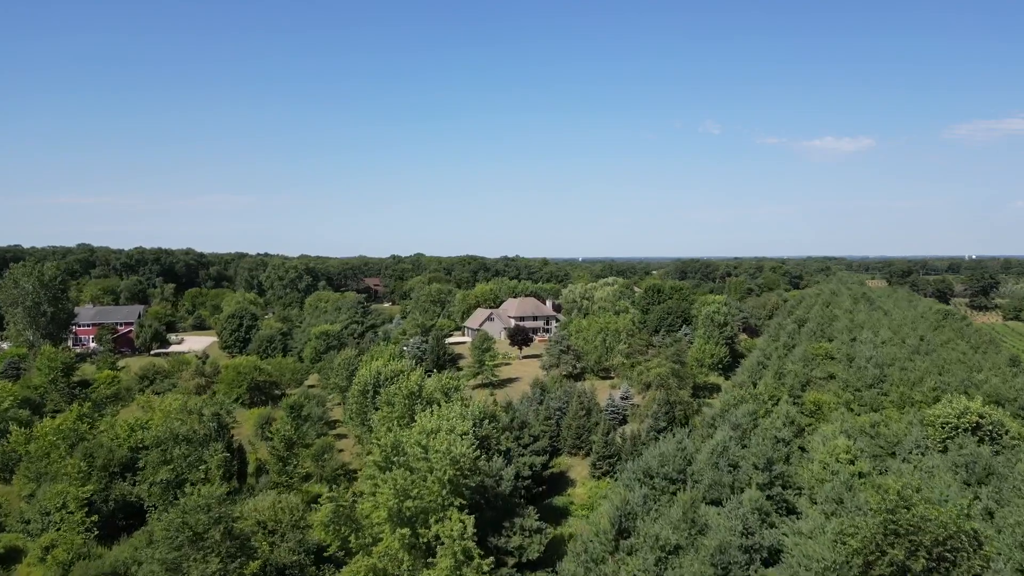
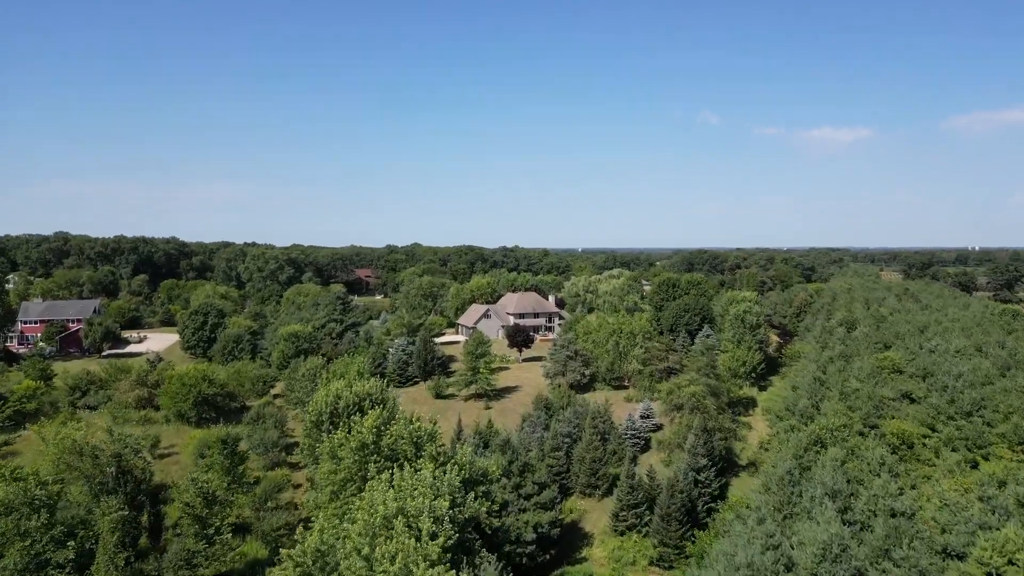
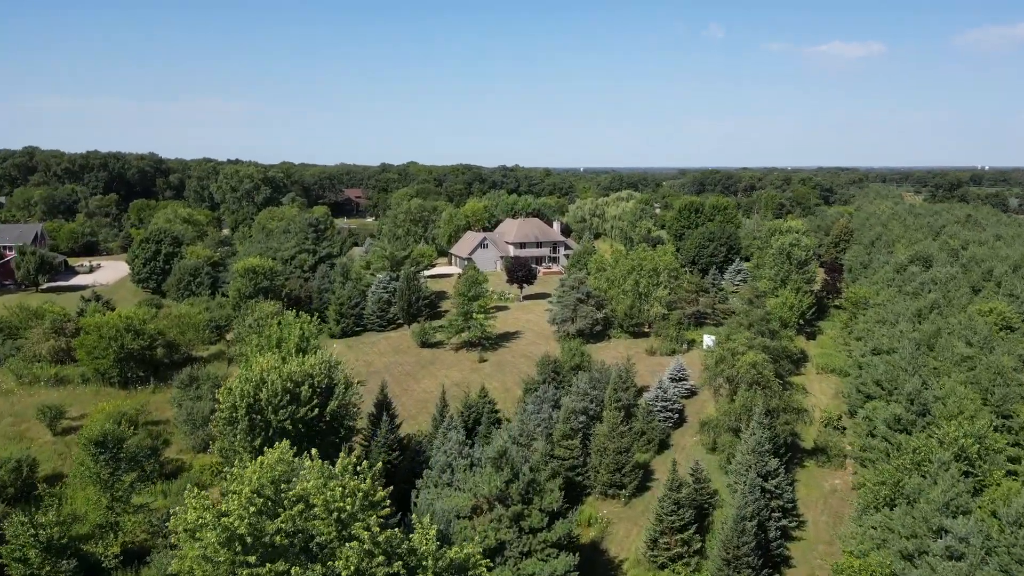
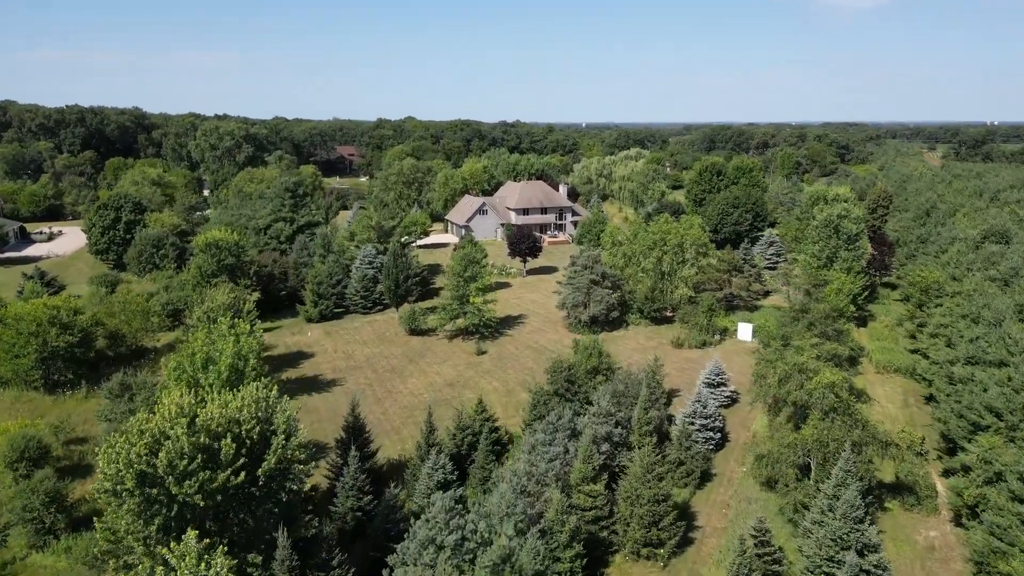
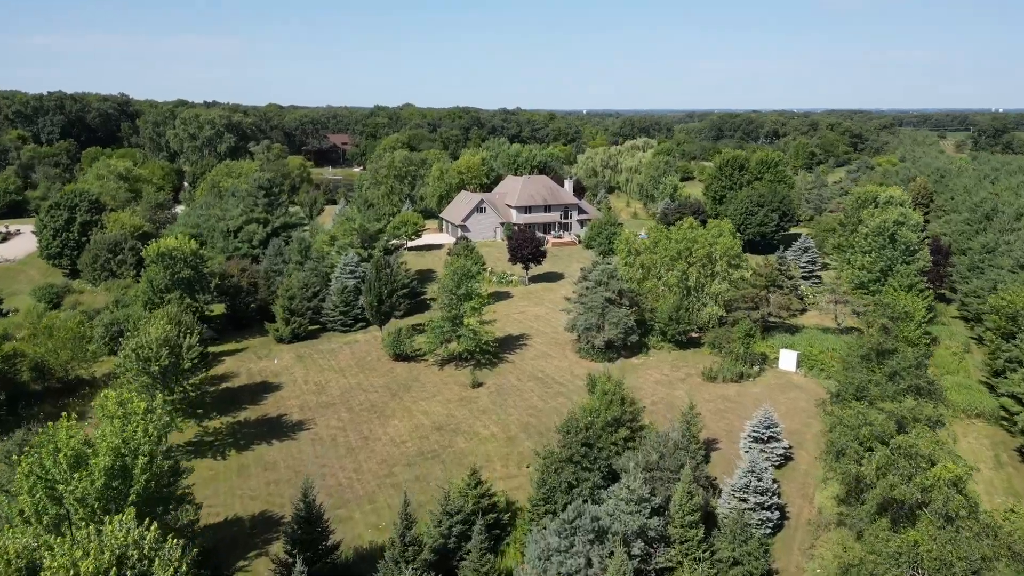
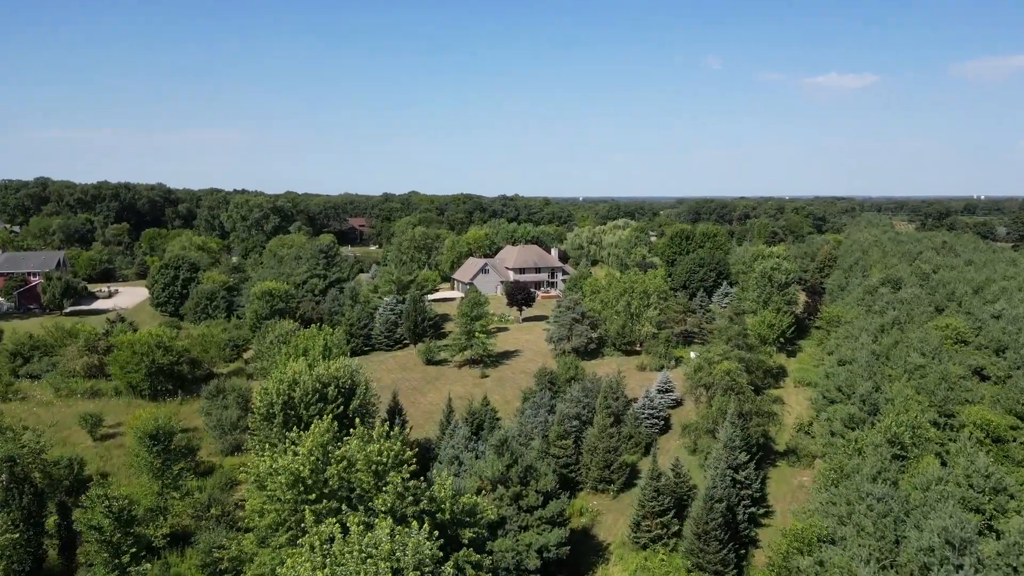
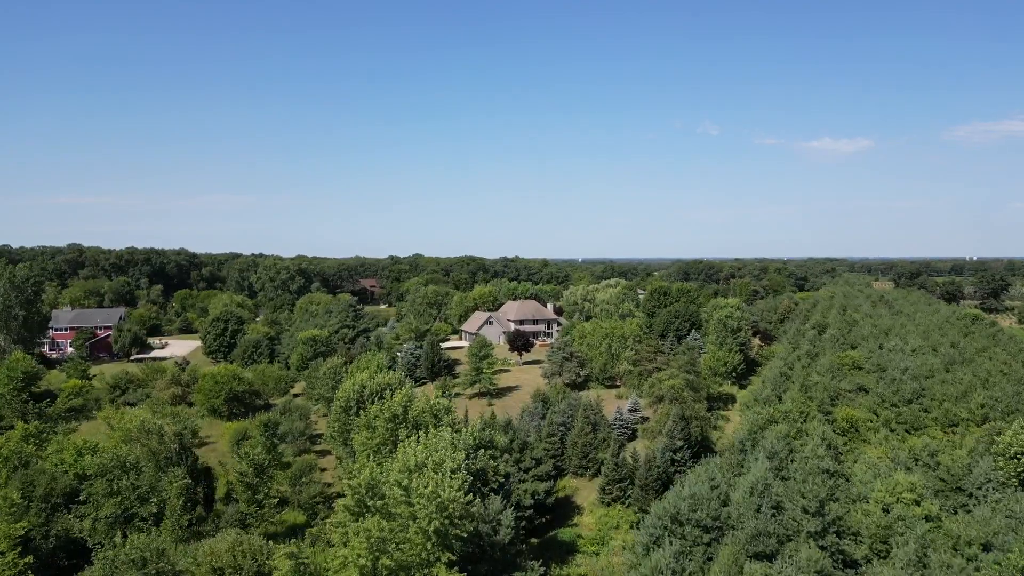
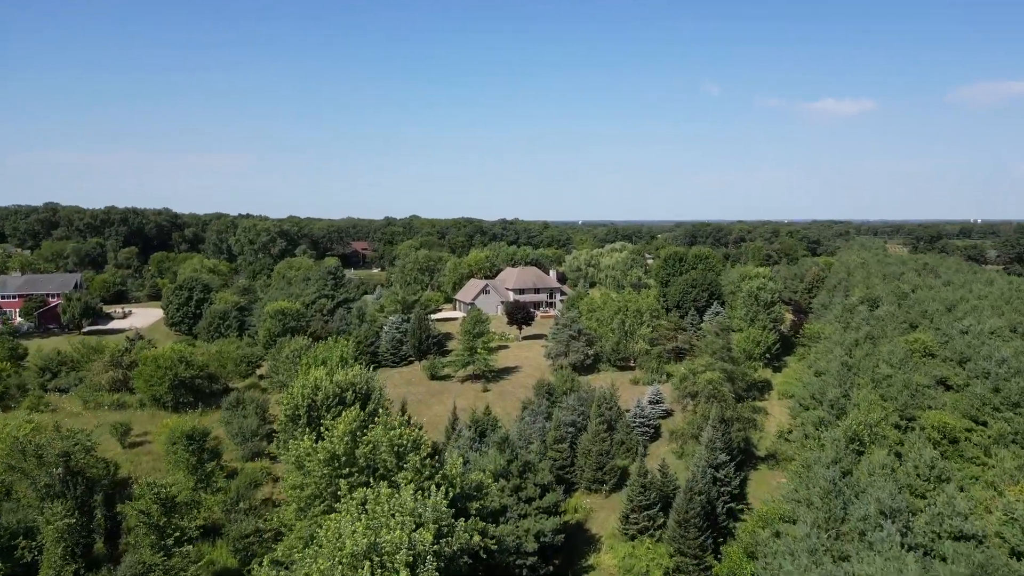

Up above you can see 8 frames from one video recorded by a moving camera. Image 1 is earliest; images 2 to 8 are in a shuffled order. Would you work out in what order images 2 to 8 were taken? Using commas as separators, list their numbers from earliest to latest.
7, 2, 8, 6, 3, 4, 5
